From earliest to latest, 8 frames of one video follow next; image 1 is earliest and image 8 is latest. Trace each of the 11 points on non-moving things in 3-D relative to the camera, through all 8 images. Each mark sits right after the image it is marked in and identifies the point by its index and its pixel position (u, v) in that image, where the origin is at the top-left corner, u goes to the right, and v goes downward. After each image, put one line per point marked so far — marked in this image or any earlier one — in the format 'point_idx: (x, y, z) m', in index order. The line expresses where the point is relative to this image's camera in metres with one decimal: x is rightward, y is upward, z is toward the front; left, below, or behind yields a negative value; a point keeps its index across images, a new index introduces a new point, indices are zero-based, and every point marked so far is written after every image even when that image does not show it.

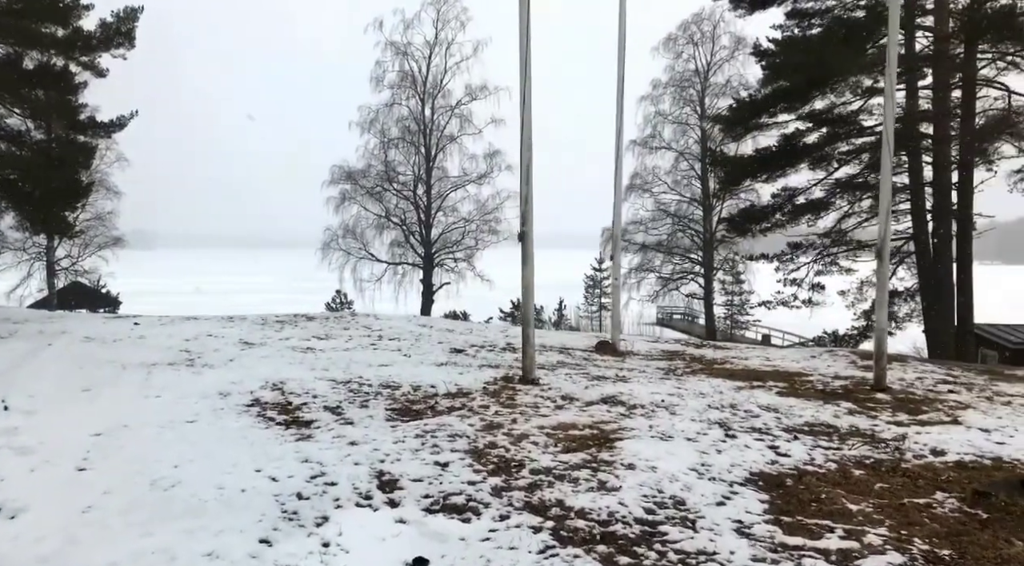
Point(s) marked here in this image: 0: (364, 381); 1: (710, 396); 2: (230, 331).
0: (-1.6, -1.1, +9.6) m
1: (+2.1, -1.2, +9.3) m
2: (-4.8, -0.8, +14.9) m
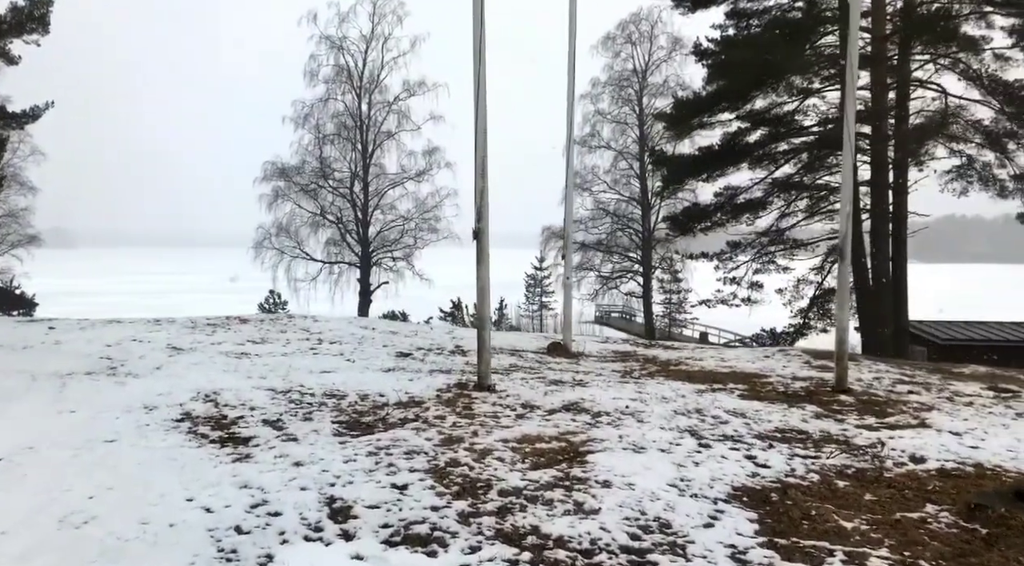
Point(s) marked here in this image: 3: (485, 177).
0: (-2.1, -1.1, +8.9) m
1: (+1.6, -1.2, +8.9) m
2: (-5.7, -0.8, +13.9) m
3: (-0.3, +1.1, +9.2) m
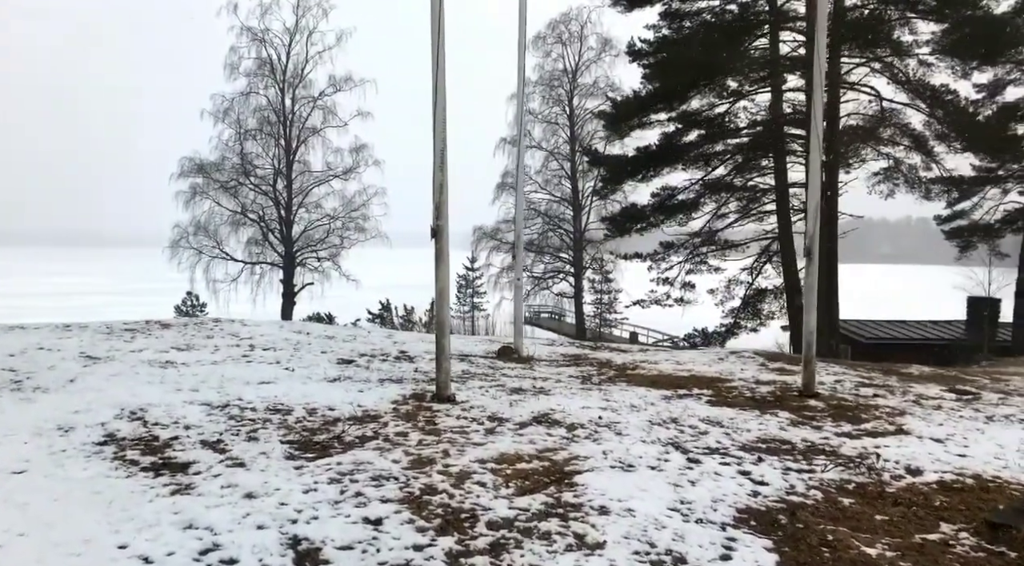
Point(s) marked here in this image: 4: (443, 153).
0: (-2.5, -1.1, +8.1) m
1: (+1.3, -1.2, +8.4) m
2: (-6.4, -0.9, +12.8) m
3: (-0.7, +1.1, +8.5) m
4: (-0.7, +1.2, +8.5) m
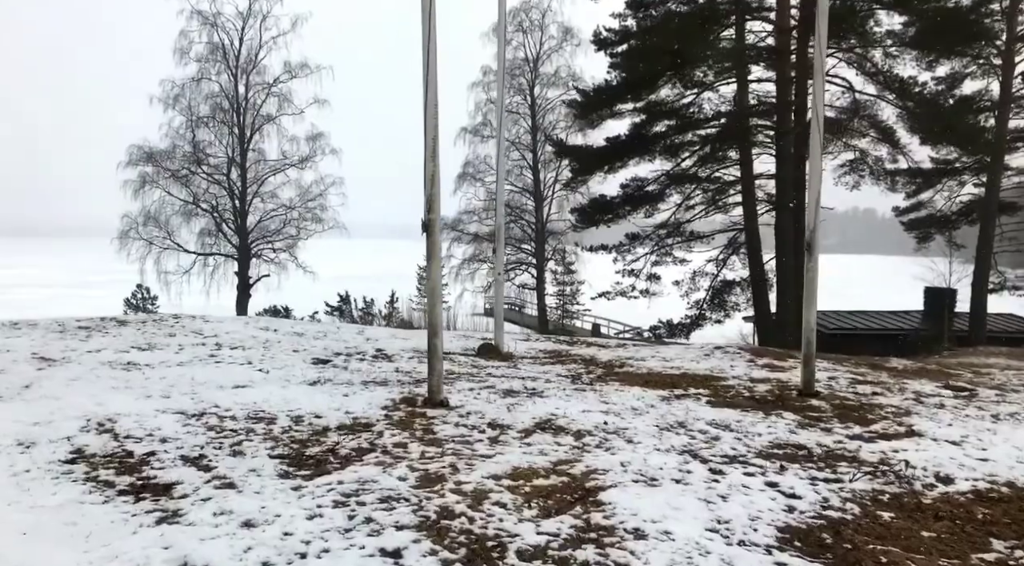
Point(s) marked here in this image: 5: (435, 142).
0: (-2.5, -1.1, +7.5) m
1: (+1.2, -1.2, +8.0) m
2: (-6.7, -0.8, +12.0) m
3: (-0.7, +1.1, +8.0) m
4: (-0.7, +1.3, +8.0) m
5: (-0.7, +1.3, +8.0) m
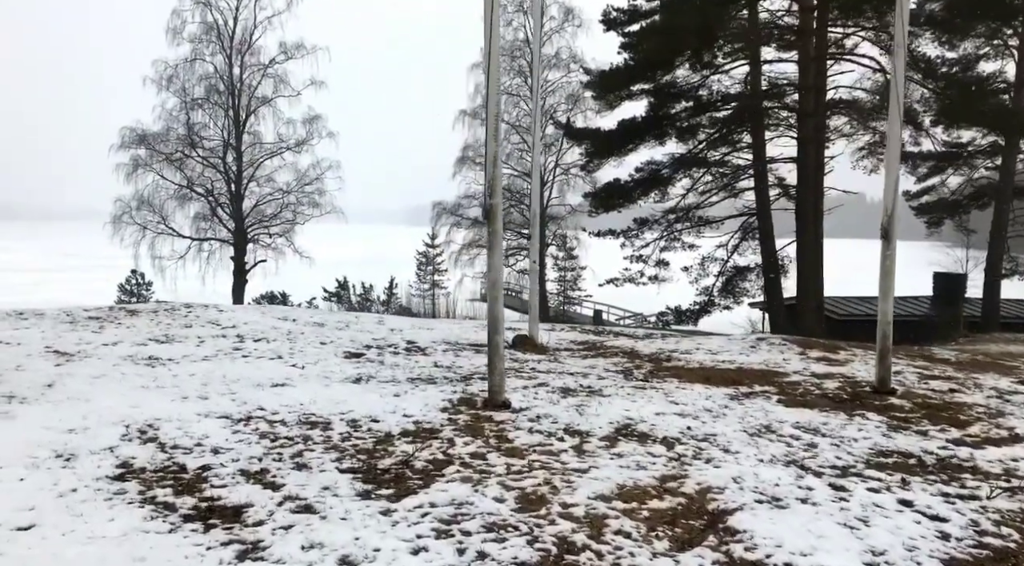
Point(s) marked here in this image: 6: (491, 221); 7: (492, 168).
0: (-1.9, -1.1, +6.9) m
1: (+1.8, -1.1, +7.4) m
2: (-6.2, -0.7, +11.3) m
3: (-0.1, +1.2, +7.4) m
4: (-0.1, +1.3, +7.3) m
5: (-0.1, +1.3, +7.3) m
6: (-0.2, +0.5, +7.4) m
7: (-0.2, +1.0, +7.3) m
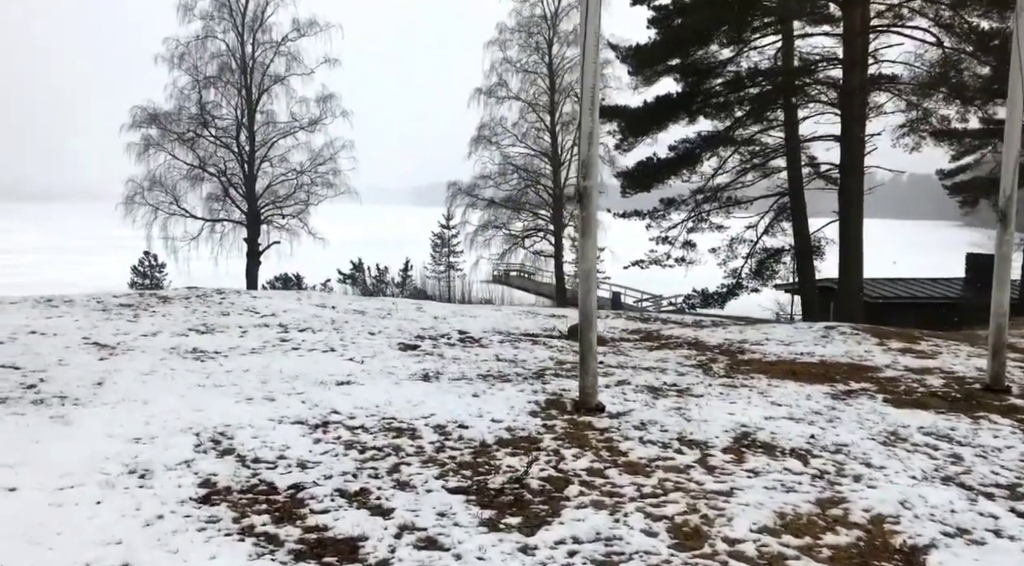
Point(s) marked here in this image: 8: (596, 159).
0: (-1.2, -1.0, +6.3) m
1: (+2.5, -1.1, +6.8) m
2: (-5.4, -0.5, +10.7) m
3: (+0.6, +1.2, +6.7) m
4: (+0.6, +1.4, +6.6) m
5: (+0.6, +1.4, +6.7) m
6: (+0.6, +0.6, +6.7) m
7: (+0.6, +1.0, +6.6) m
8: (+0.6, +0.9, +6.6) m
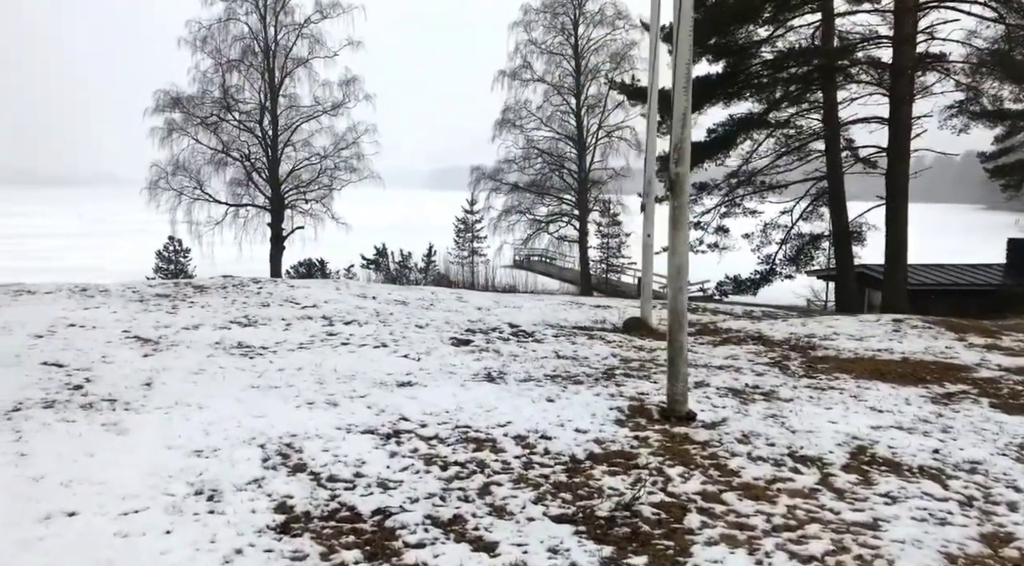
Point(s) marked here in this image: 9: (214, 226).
0: (-0.6, -1.0, +5.7) m
1: (+3.1, -1.0, +6.2) m
2: (-4.7, -0.4, +10.2) m
3: (+1.2, +1.3, +6.1) m
4: (+1.2, +1.4, +6.0) m
5: (+1.2, +1.4, +6.1) m
6: (+1.1, +0.6, +6.1) m
7: (+1.2, +1.0, +6.0) m
8: (+1.2, +0.9, +6.1) m
9: (-6.1, +1.2, +17.5) m
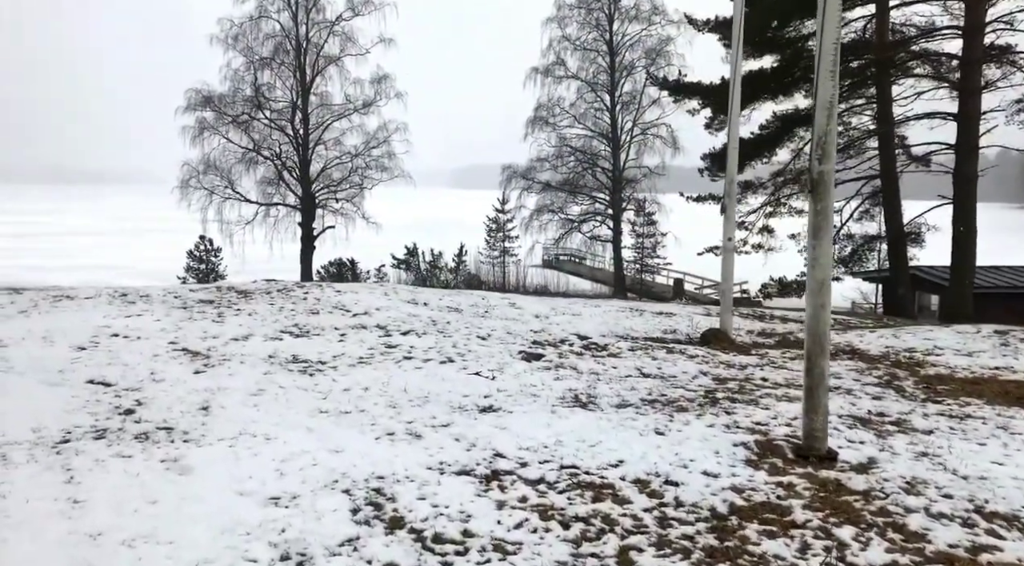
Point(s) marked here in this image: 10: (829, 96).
0: (+0.1, -1.1, +4.9) m
1: (+3.8, -1.1, +5.3) m
2: (-3.9, -0.5, +9.5) m
3: (+1.9, +1.2, +5.2) m
4: (+1.9, +1.3, +5.2) m
5: (+1.9, +1.3, +5.2) m
6: (+1.8, +0.5, +5.3) m
7: (+1.9, +0.9, +5.2) m
8: (+1.9, +0.8, +5.2) m
9: (-5.1, +1.1, +16.9) m
10: (+1.9, +1.1, +5.2) m
